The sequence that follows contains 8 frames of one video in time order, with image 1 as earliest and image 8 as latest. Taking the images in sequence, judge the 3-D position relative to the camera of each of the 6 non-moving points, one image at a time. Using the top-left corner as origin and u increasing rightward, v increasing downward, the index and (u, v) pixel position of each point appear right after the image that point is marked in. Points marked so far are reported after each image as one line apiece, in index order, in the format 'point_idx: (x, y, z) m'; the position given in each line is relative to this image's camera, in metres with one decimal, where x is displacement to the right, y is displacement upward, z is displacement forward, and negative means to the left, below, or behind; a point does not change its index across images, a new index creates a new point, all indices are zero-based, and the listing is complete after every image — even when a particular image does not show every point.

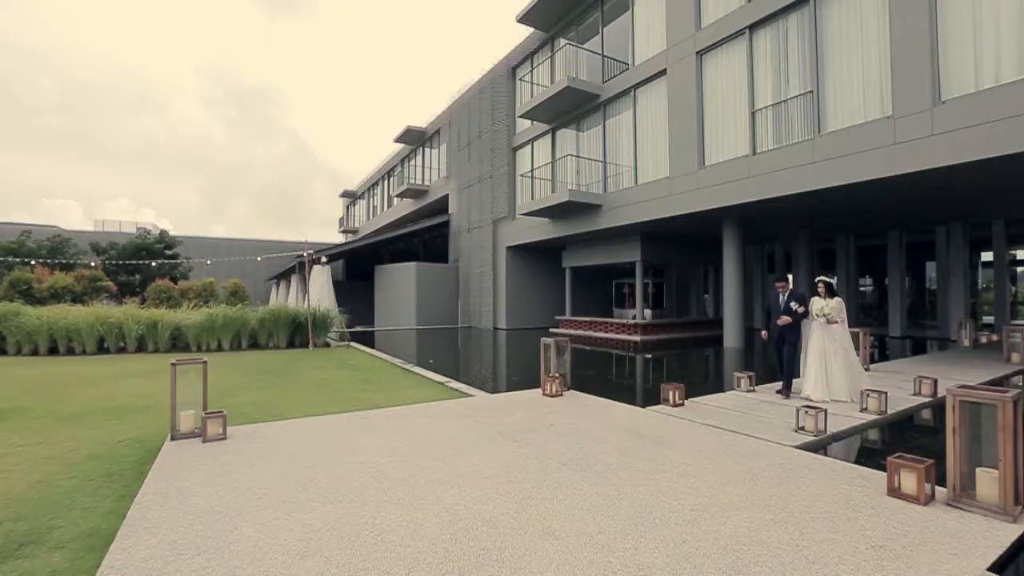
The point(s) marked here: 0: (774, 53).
0: (+5.9, +5.3, +10.5) m
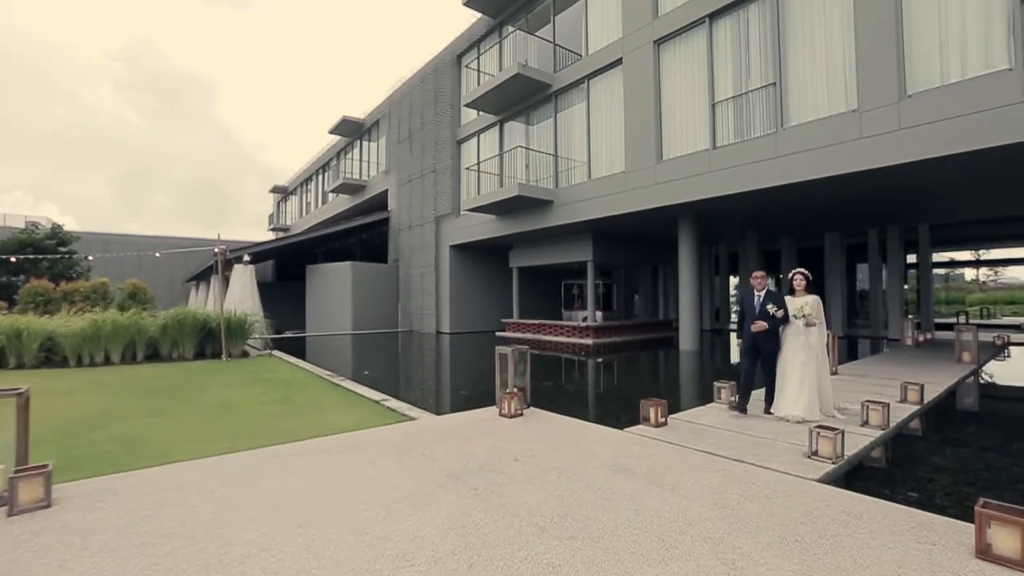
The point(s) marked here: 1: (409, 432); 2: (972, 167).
0: (+4.8, +5.2, +10.1) m
1: (-1.0, -1.4, +4.7) m
2: (+8.2, +2.2, +8.6) m
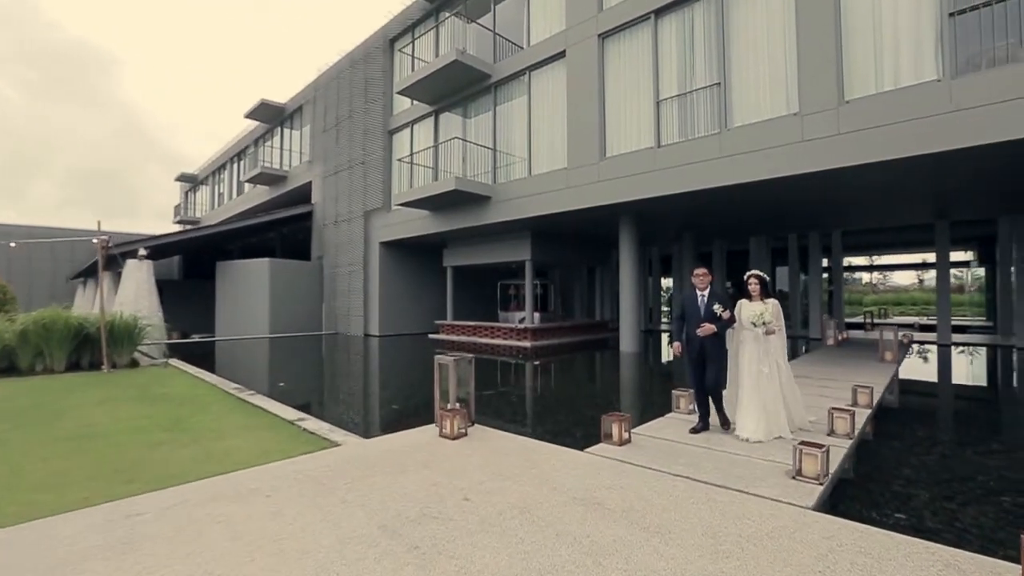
0: (+3.5, +5.2, +10.0) m
1: (-1.5, -1.4, +3.8) m
2: (+7.1, +2.1, +8.9) m
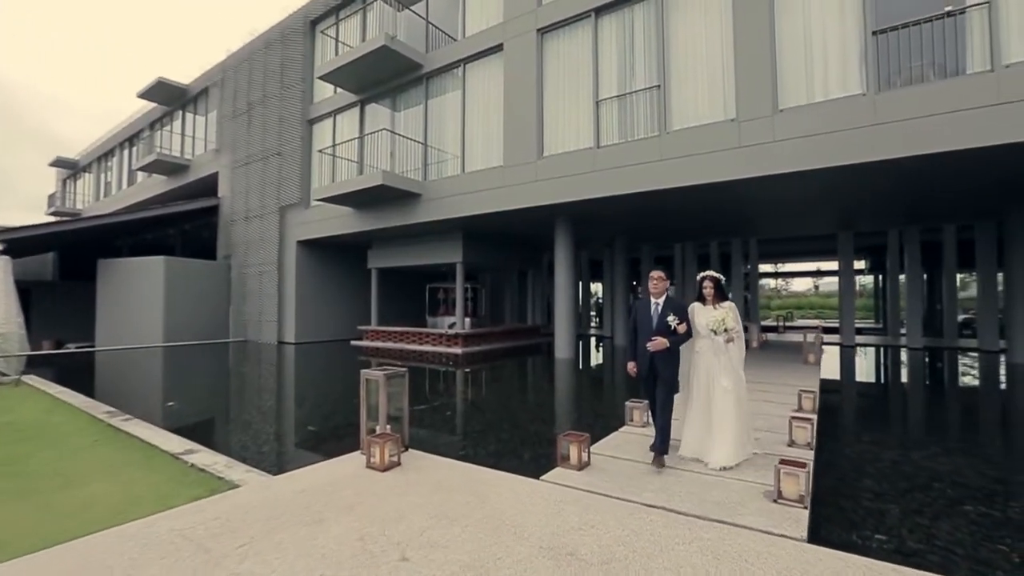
0: (+2.2, +5.1, +9.9) m
1: (-1.8, -1.4, +2.9) m
2: (+5.9, +2.1, +9.3) m
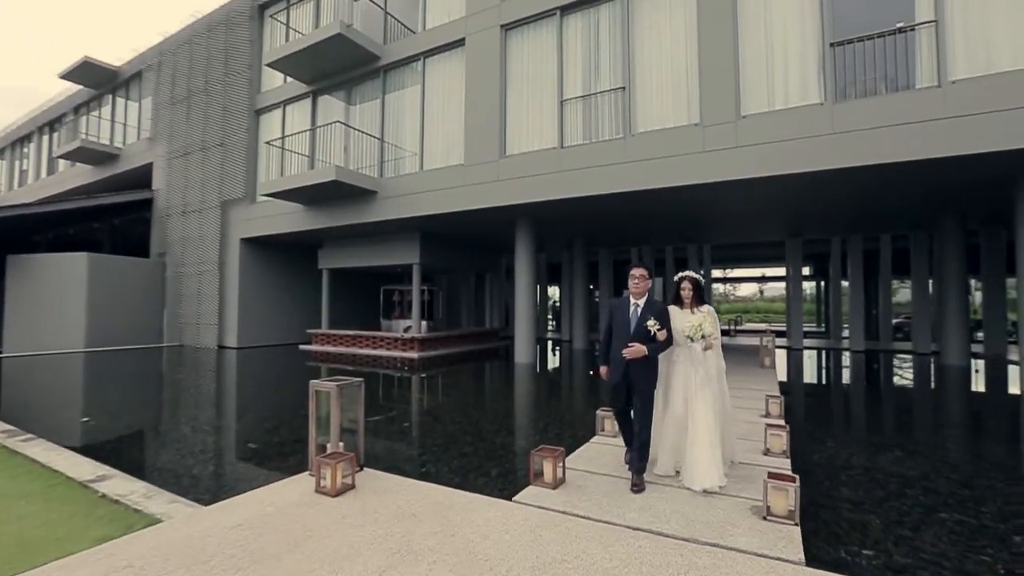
0: (+1.5, +5.1, +9.8) m
1: (-1.9, -1.4, +2.4) m
2: (+5.2, +2.0, +9.5) m
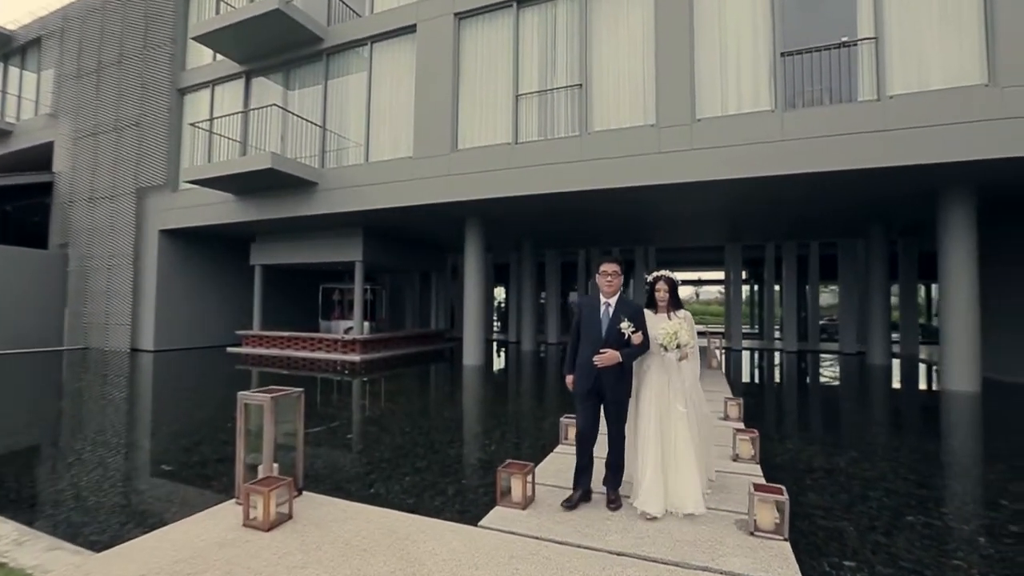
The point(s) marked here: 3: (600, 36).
0: (+0.6, +5.1, +9.5) m
1: (-2.0, -1.4, +1.8) m
2: (+4.3, +1.9, +9.7) m
3: (+1.7, +4.8, +9.0) m
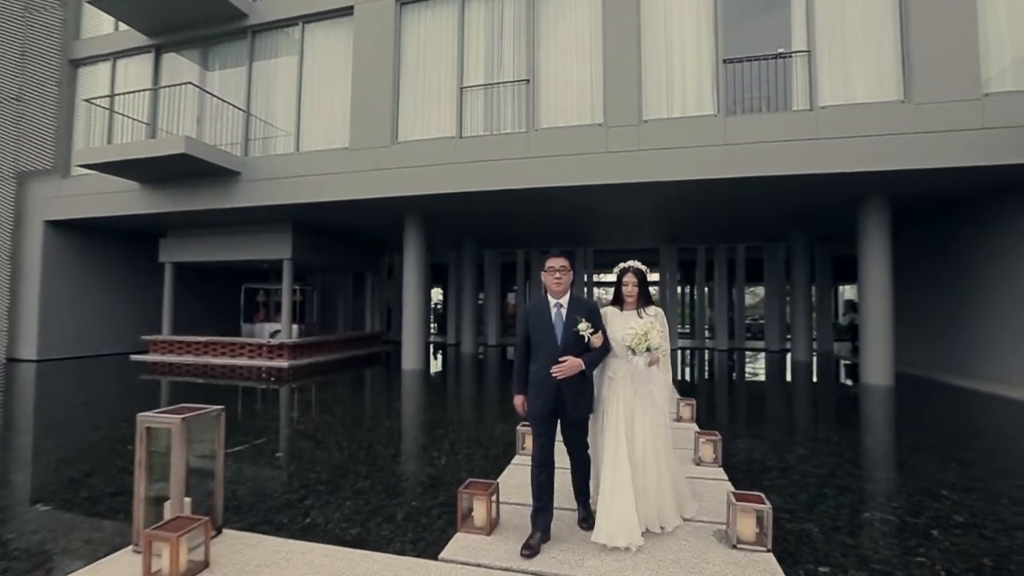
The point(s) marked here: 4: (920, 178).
0: (-0.5, +5.0, +9.2) m
1: (-2.1, -1.4, +1.2) m
2: (+3.1, +1.9, +9.9) m
3: (+0.7, +4.7, +8.8) m
4: (+6.6, +1.8, +7.8) m
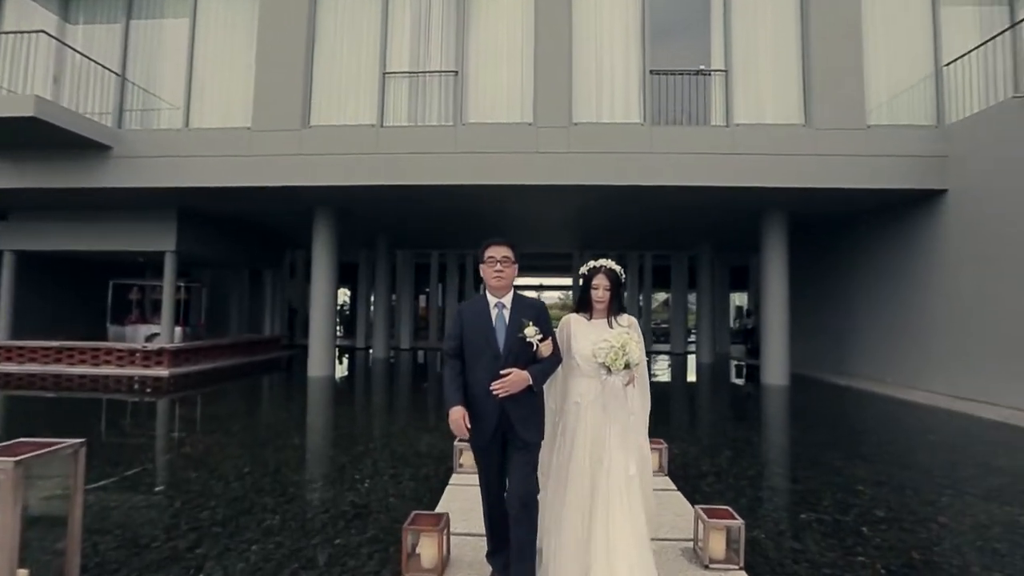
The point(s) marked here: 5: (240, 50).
0: (-1.8, +5.0, +8.7) m
1: (-2.0, -1.3, +0.5) m
2: (+1.6, +1.8, +10.0) m
3: (-0.6, +4.7, +8.5) m
4: (+5.4, +1.7, +8.6) m
5: (-5.1, +4.5, +9.0) m
